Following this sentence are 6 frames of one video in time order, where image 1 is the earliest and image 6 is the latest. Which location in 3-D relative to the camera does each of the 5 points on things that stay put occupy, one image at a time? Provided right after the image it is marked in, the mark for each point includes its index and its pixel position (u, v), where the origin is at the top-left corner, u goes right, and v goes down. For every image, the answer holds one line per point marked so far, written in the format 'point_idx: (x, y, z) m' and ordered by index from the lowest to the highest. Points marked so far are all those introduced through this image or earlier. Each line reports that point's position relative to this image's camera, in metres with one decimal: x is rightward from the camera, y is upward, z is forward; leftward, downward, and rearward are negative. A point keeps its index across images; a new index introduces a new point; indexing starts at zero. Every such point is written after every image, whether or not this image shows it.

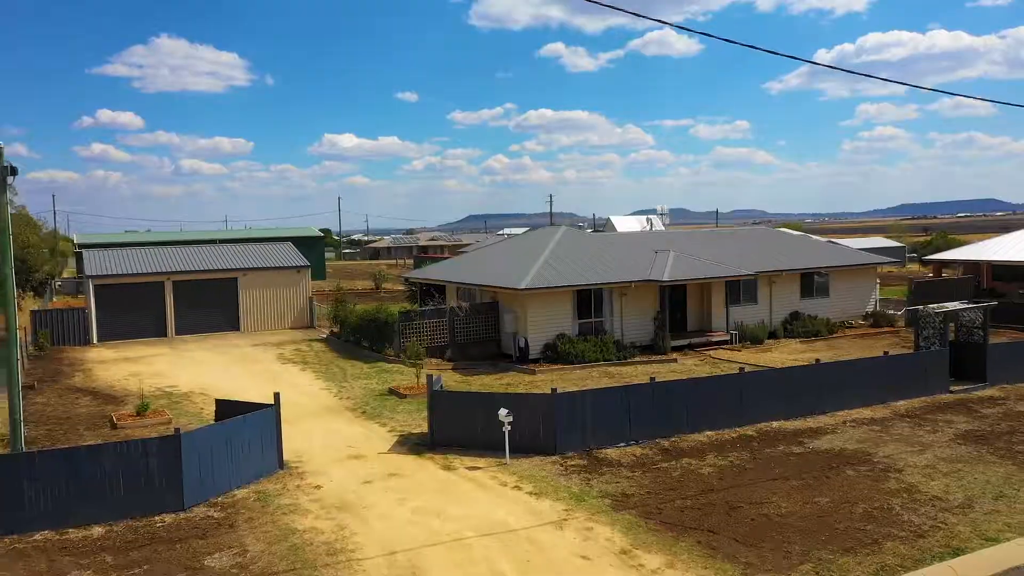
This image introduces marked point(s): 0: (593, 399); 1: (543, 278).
0: (+1.2, -1.6, +11.1) m
1: (+0.8, +0.2, +18.8) m
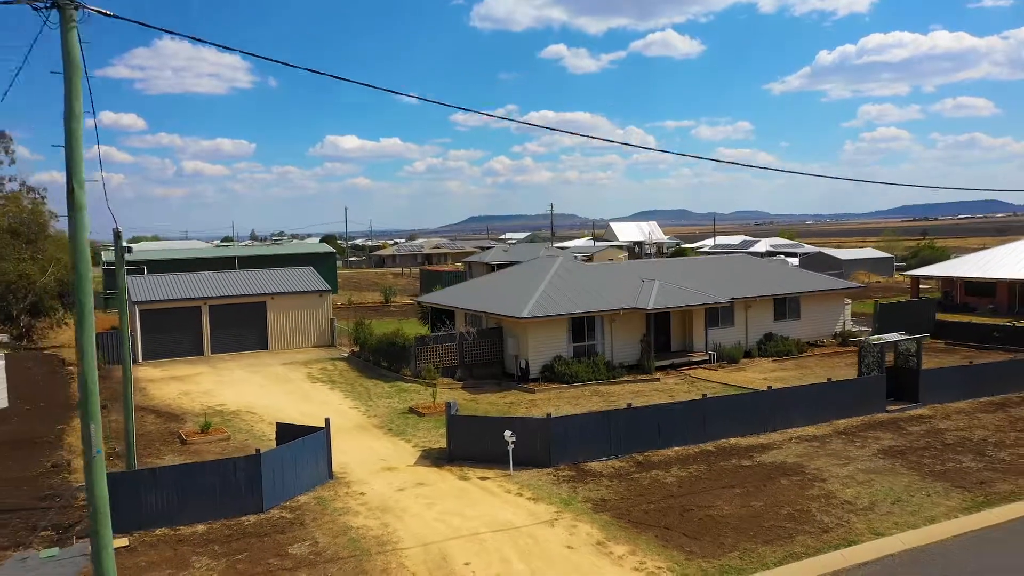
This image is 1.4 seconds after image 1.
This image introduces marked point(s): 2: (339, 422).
0: (+1.2, -2.4, +13.7) m
1: (+0.8, -0.6, +21.4) m
2: (-3.9, -3.0, +17.1) m
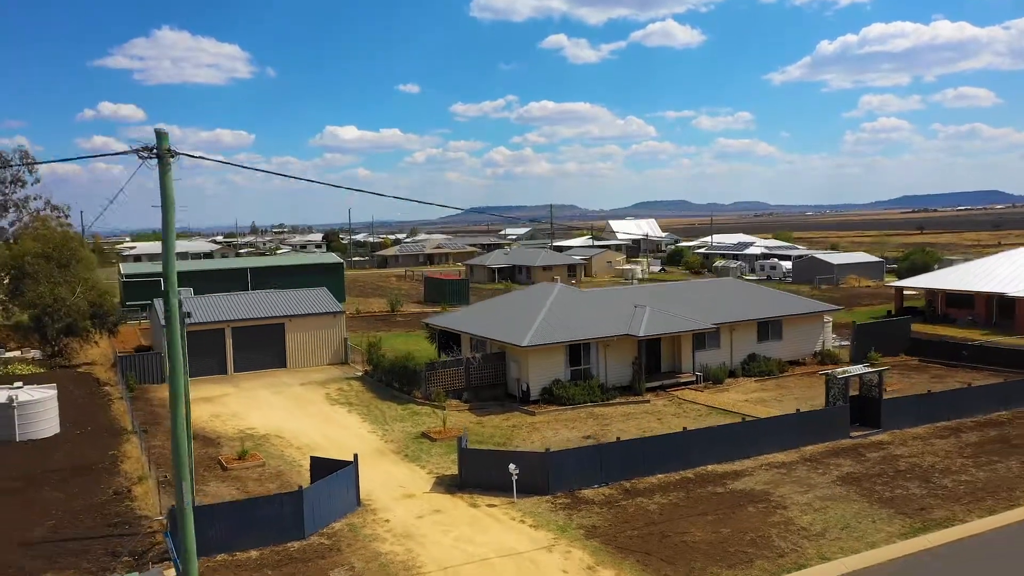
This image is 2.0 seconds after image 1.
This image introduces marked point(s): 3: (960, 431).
0: (+1.3, -3.4, +15.6) m
1: (+0.9, -1.5, +23.4) m
2: (-3.8, -4.0, +19.1) m
3: (+11.6, -3.7, +19.8) m
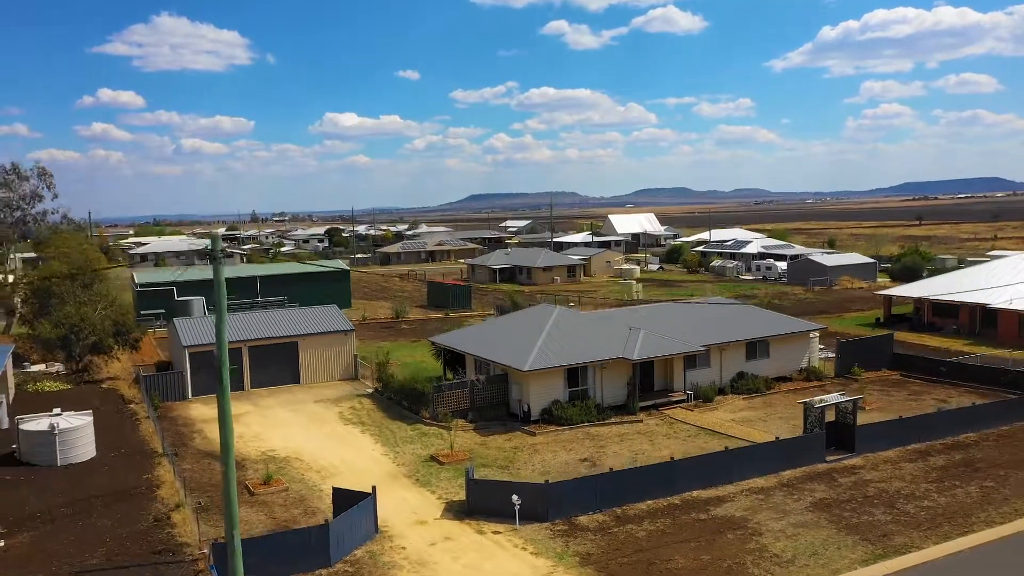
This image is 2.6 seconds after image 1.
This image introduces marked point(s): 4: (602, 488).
0: (+1.3, -4.4, +17.2) m
1: (+1.0, -2.4, +24.9) m
2: (-3.8, -5.0, +20.7) m
3: (+11.7, -4.7, +21.4) m
4: (+2.1, -4.6, +17.6) m
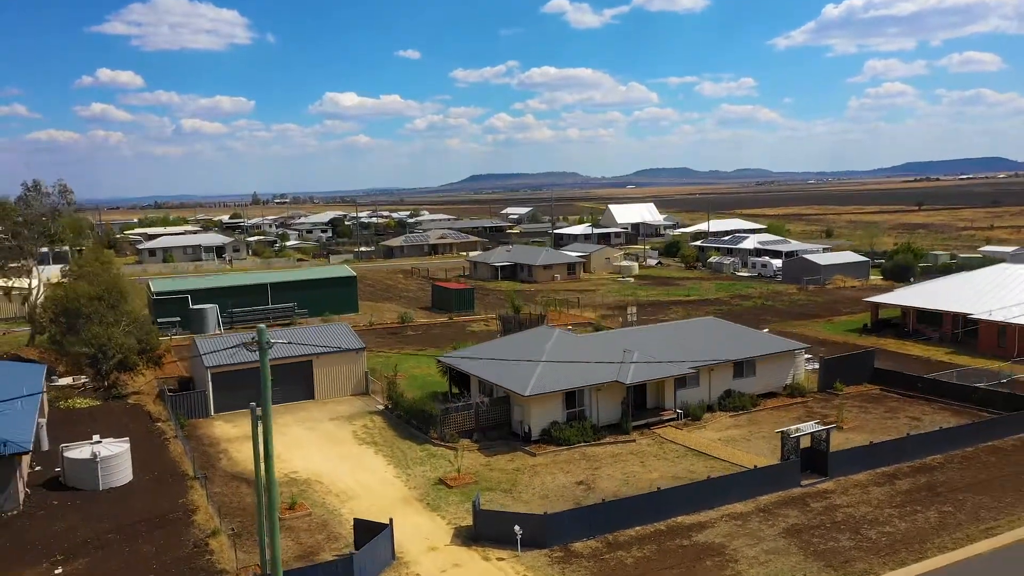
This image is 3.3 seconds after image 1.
0: (+1.4, -5.7, +19.2) m
1: (+1.0, -3.4, +26.8) m
2: (-3.7, -6.1, +22.7) m
3: (+11.7, -5.8, +23.3) m
4: (+2.1, -5.9, +19.6) m
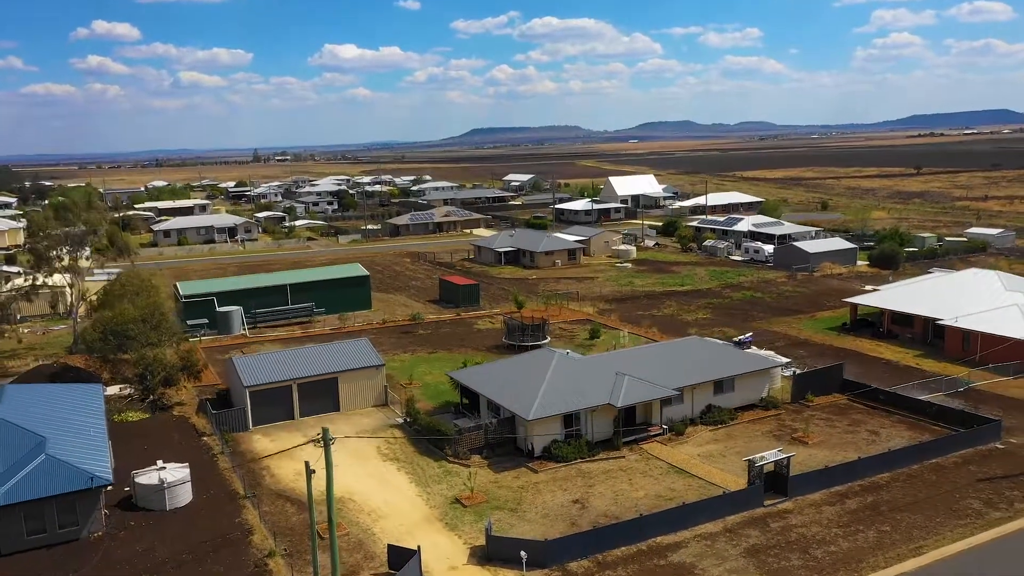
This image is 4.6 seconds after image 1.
0: (+1.6, -7.6, +23.1) m
1: (+1.2, -4.9, +30.6) m
2: (-3.5, -7.8, +26.6) m
3: (+11.9, -7.4, +27.2) m
4: (+2.3, -7.8, +23.5) m
